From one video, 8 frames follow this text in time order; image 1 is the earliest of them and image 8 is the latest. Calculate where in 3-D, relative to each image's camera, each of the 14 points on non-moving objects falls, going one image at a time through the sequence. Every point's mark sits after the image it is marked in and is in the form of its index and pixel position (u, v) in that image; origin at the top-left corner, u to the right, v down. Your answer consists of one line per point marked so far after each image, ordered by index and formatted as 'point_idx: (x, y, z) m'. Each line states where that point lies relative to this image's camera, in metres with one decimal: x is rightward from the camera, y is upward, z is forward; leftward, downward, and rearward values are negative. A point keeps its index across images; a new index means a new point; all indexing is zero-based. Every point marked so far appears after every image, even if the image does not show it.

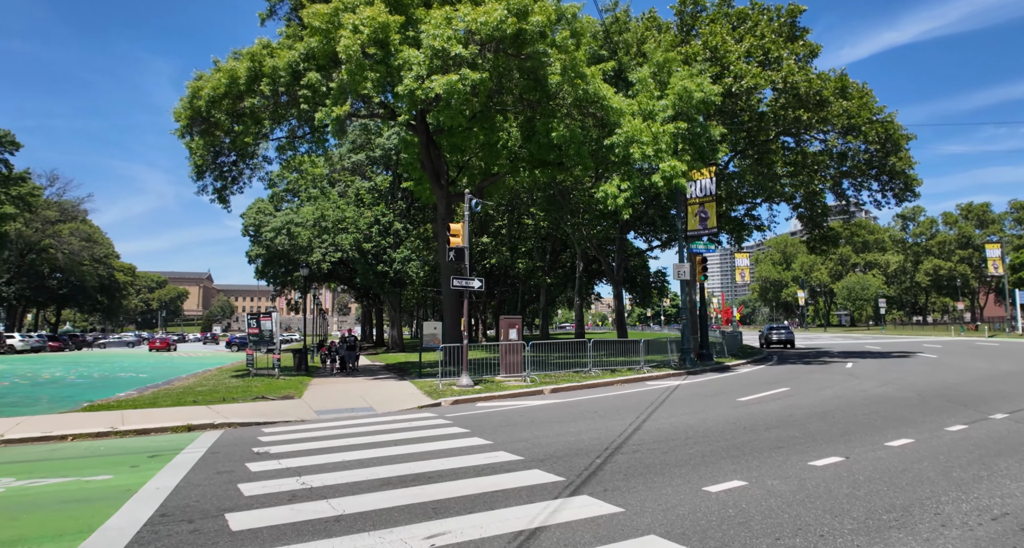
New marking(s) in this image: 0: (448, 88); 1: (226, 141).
0: (-1.7, +5.2, +15.9) m
1: (-9.5, +4.3, +18.7) m
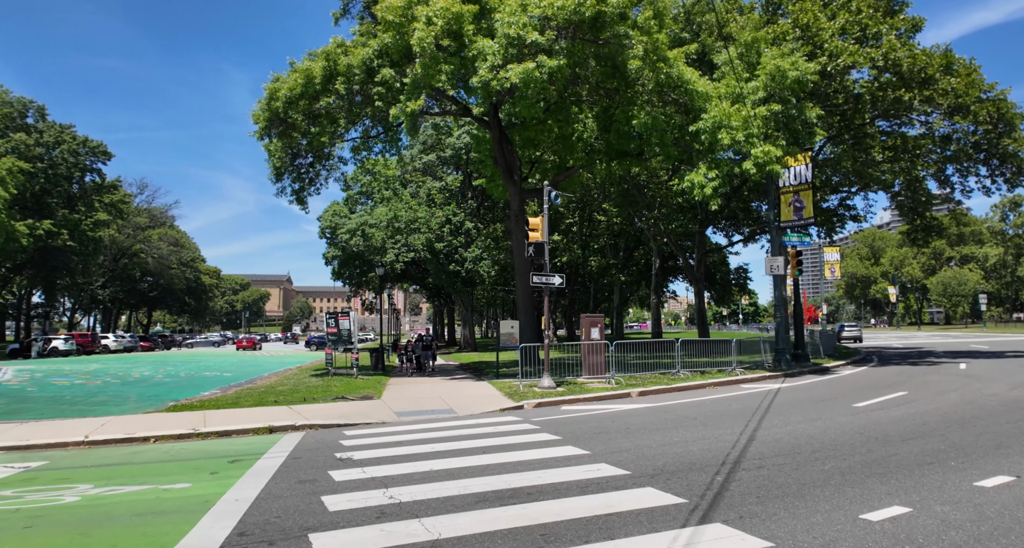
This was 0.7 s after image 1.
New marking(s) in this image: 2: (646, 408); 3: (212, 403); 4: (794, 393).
0: (+0.4, +5.3, +15.2) m
1: (-7.0, +4.3, +18.9) m
2: (+2.8, -2.8, +12.0) m
3: (-5.7, -2.4, +10.7) m
4: (+7.9, -3.3, +16.0) m
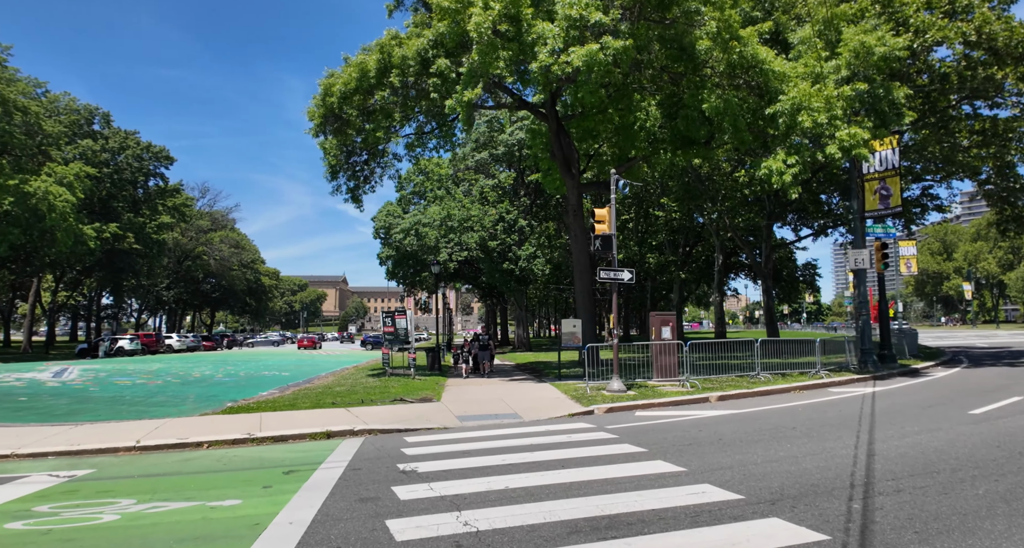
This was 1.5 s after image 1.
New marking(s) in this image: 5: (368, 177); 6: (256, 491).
0: (+1.9, +5.4, +14.2) m
1: (-5.1, +4.3, +18.6) m
2: (+4.2, -2.7, +10.8) m
3: (-4.4, -2.4, +10.3) m
4: (+9.6, -3.1, +14.3) m
5: (-5.0, +3.3, +19.7) m
6: (-2.3, -1.9, +5.1) m
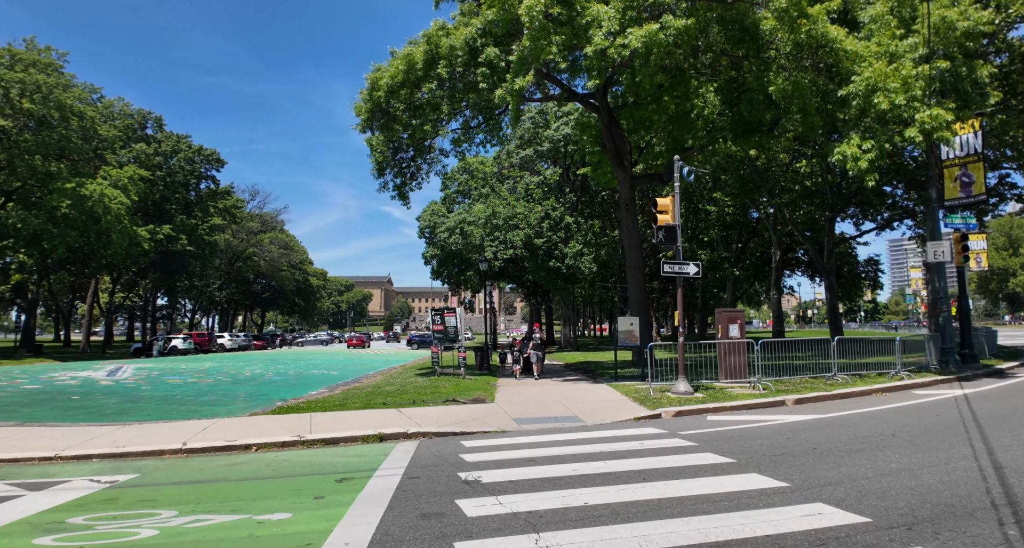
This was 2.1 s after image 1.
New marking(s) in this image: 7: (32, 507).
0: (+3.1, +5.5, +13.4) m
1: (-3.5, +4.4, +18.2) m
2: (+5.2, -2.5, +9.8) m
3: (-3.4, -2.3, +9.9) m
4: (+10.9, -2.9, +12.9) m
5: (-3.3, +3.4, +19.3) m
6: (-1.6, -1.8, +4.6) m
7: (-3.5, -1.7, +4.2) m
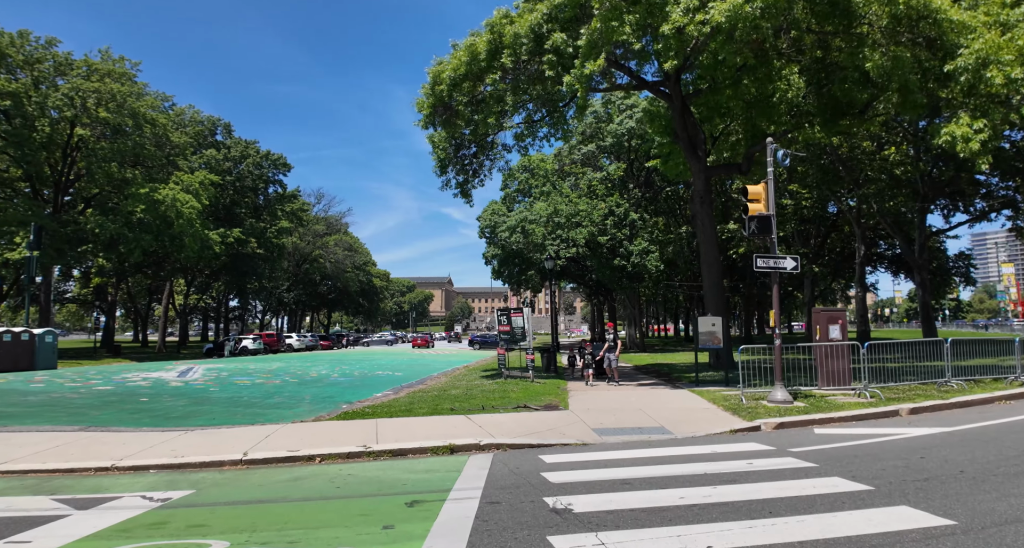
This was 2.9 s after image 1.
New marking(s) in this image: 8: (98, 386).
0: (+4.6, +5.6, +12.2) m
1: (-1.4, +4.4, +17.7) m
2: (+6.4, -2.4, +8.4) m
3: (-2.1, -2.2, +9.4) m
4: (+12.4, -2.8, +11.0) m
5: (-1.2, +3.4, +18.8) m
6: (-0.9, -1.8, +3.9) m
7: (-2.8, -1.7, +3.7) m
8: (-9.8, -2.7, +13.4) m
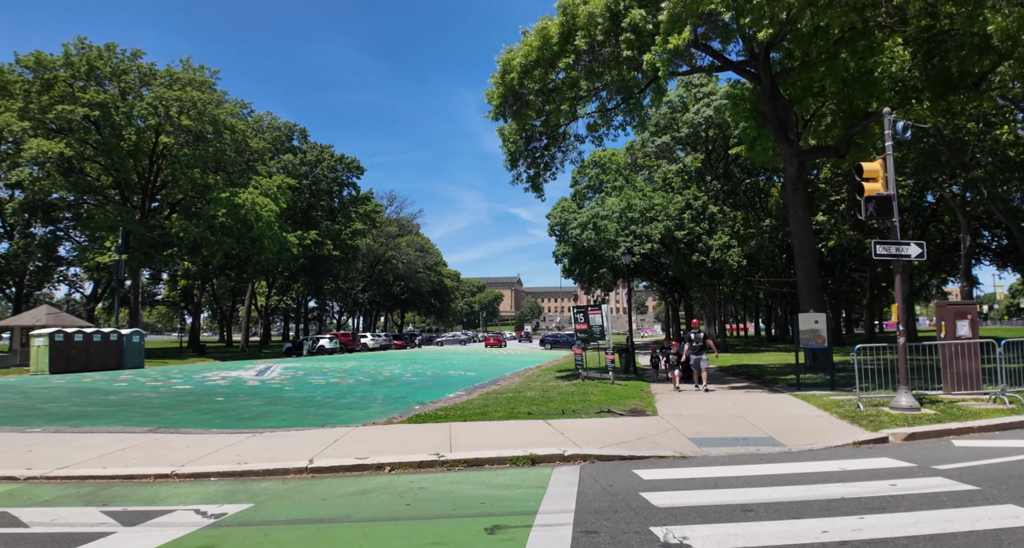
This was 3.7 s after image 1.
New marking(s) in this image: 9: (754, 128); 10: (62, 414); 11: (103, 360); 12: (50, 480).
0: (+6.1, +5.8, +10.8) m
1: (+0.7, +4.5, +17.0) m
2: (+7.5, -2.2, +6.9) m
3: (-0.8, -2.1, +8.8) m
4: (+13.7, -2.5, +8.6) m
5: (+1.1, +3.5, +18.0) m
6: (-0.4, -1.7, +3.2) m
7: (-2.3, -1.6, +3.3) m
8: (-8.0, -2.7, +13.8) m
9: (+8.5, +5.1, +19.9) m
10: (-6.8, -2.2, +8.5) m
11: (-13.6, -2.9, +18.8) m
12: (-4.1, -1.8, +5.0) m
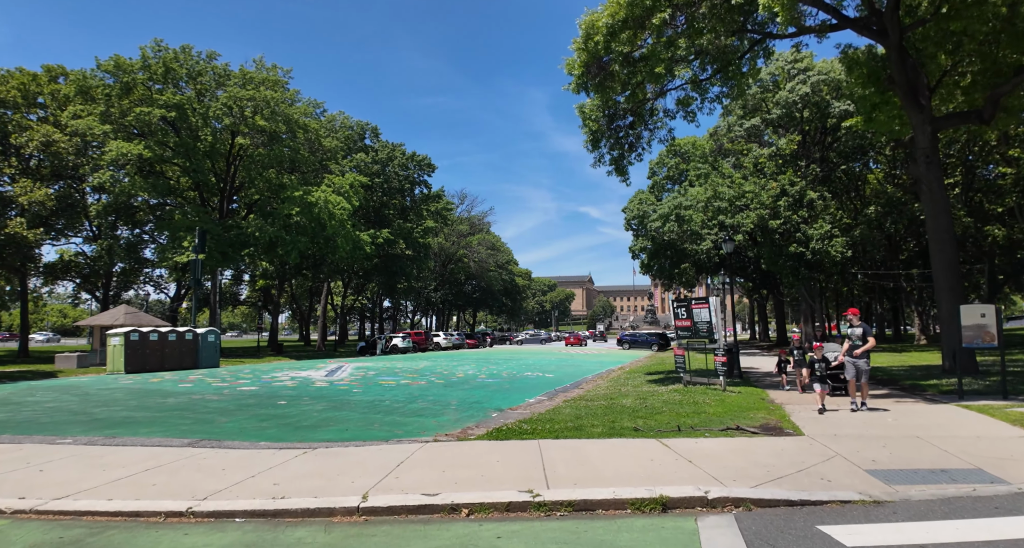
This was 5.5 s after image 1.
0: (+7.5, +6.1, +8.4) m
1: (+2.9, +4.8, +15.2) m
2: (+8.5, -1.9, +4.3) m
3: (+0.4, -1.9, +7.3) m
4: (+14.9, -2.1, +5.3) m
5: (+3.5, +3.8, +16.2) m
6: (+0.2, -1.5, +1.7) m
7: (-1.7, -1.4, +2.0) m
8: (-6.1, -2.6, +13.1) m
9: (+11.0, +5.5, +17.1) m
10: (-5.5, -2.0, +7.7) m
11: (-10.9, -2.8, +18.8) m
12: (-3.3, -1.7, +3.9) m
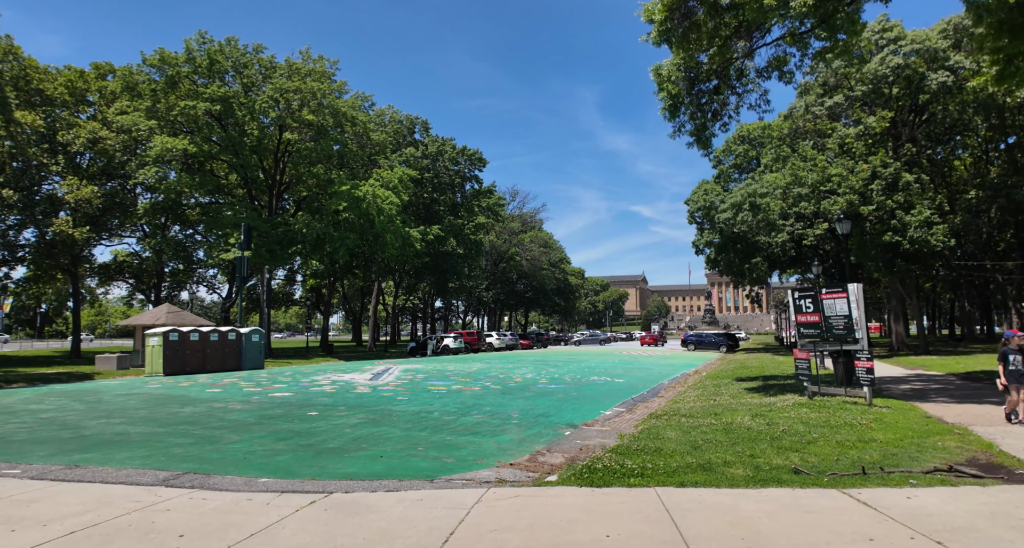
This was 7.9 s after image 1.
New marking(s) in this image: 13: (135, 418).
0: (+8.3, +6.4, +5.8) m
1: (+4.4, +5.1, +12.9) m
2: (+9.1, -1.6, +1.6) m
3: (+1.3, -1.7, +5.3) m
4: (+15.5, -1.7, +2.0) m
5: (+5.0, +4.1, +13.8) m
6: (+0.6, -1.2, -0.3) m
7: (-1.3, -1.2, +0.1) m
8: (-4.7, -2.4, +11.6) m
9: (+12.6, +5.8, +14.1) m
10: (-4.6, -1.8, +6.2) m
11: (-9.0, -2.7, +17.7) m
12: (-2.7, -1.5, +2.2) m
13: (-5.3, -2.0, +7.9) m
